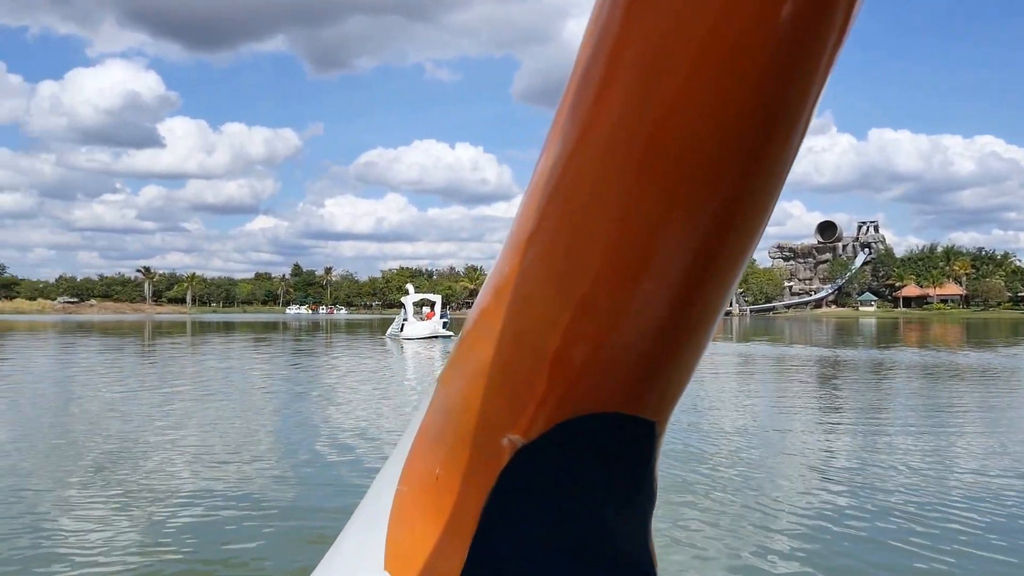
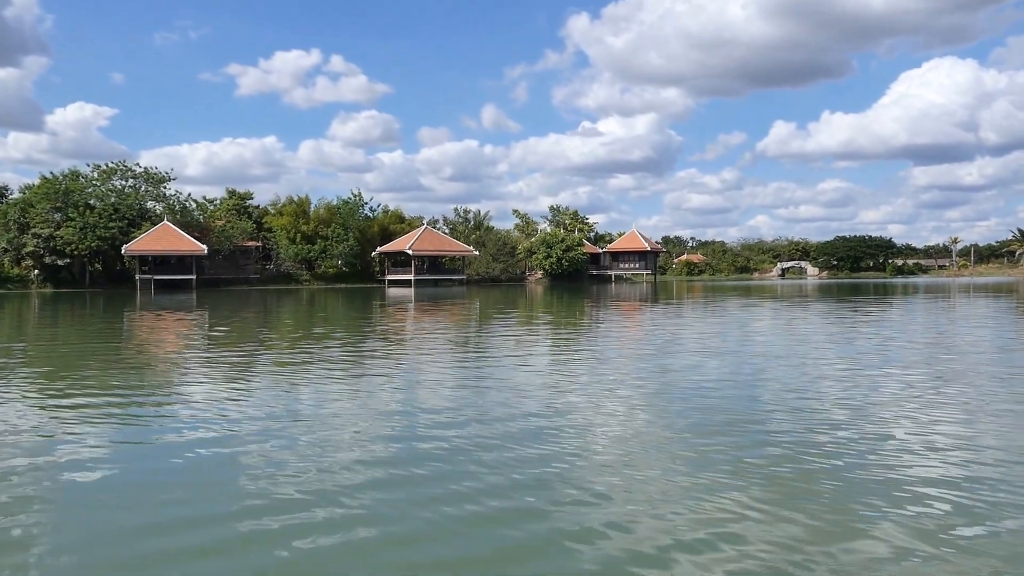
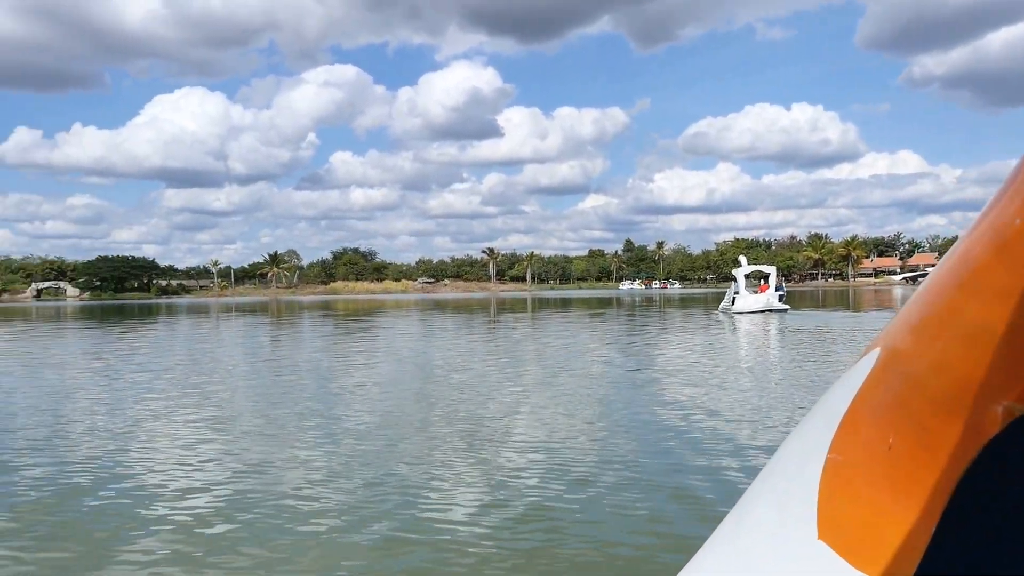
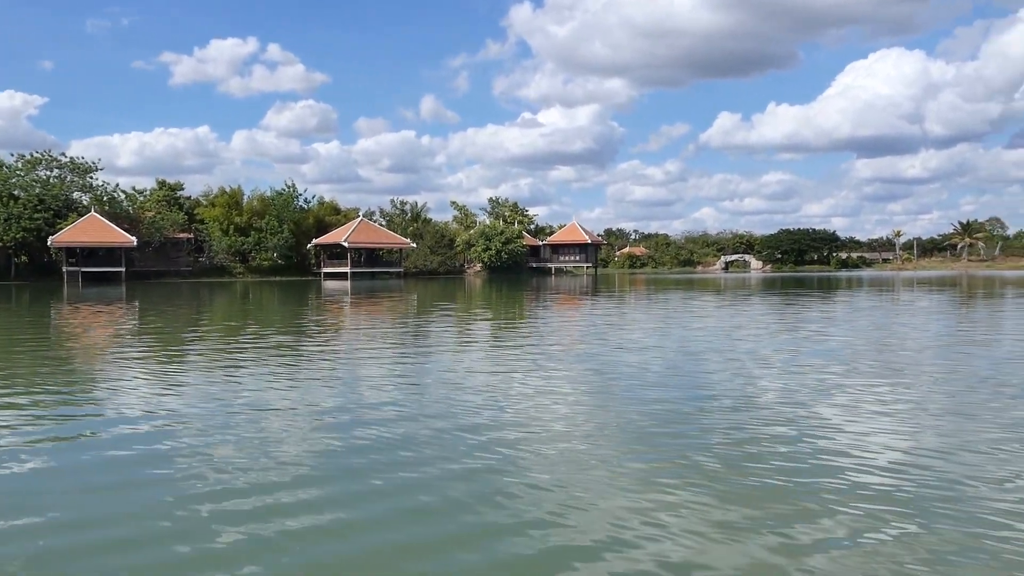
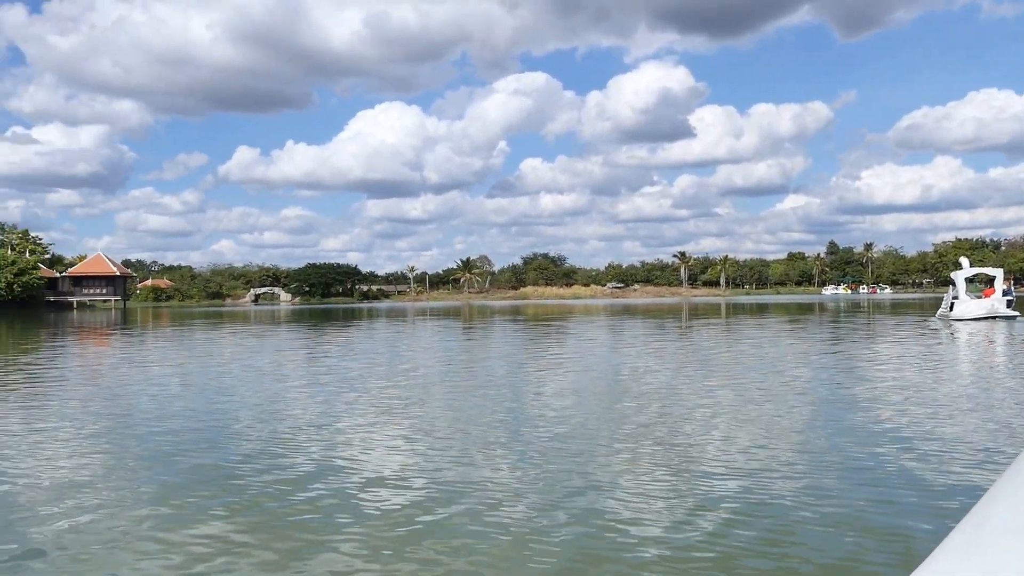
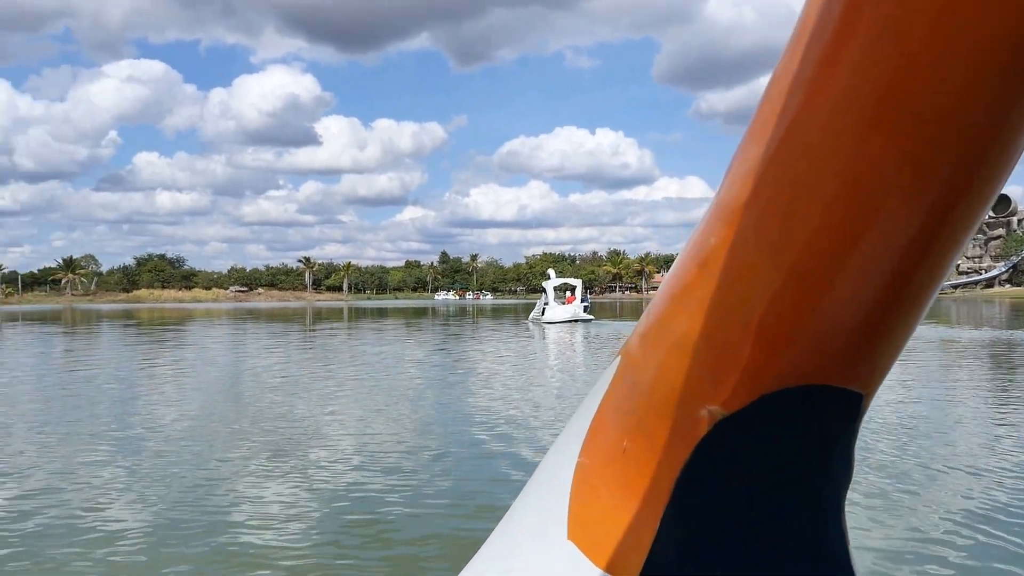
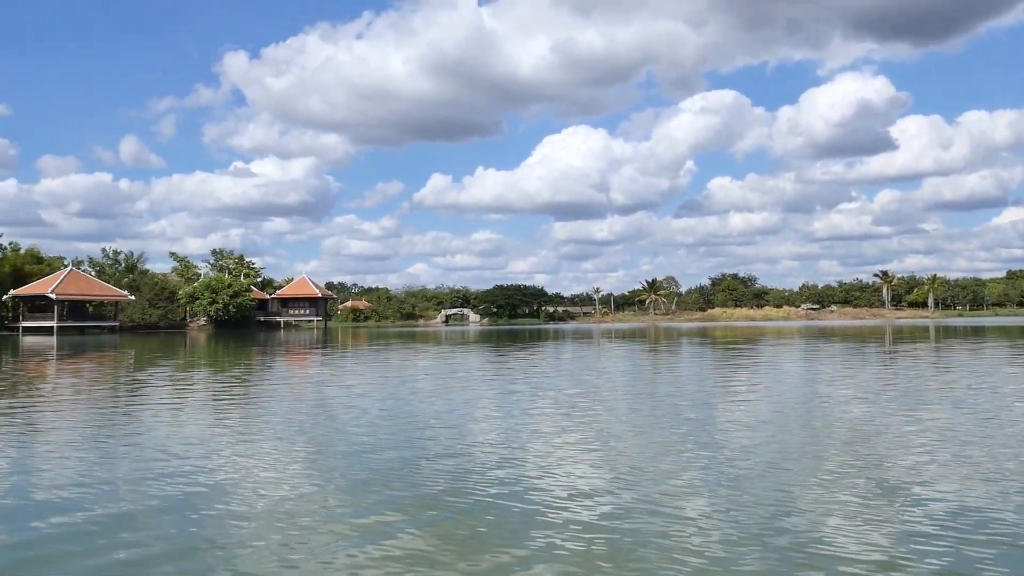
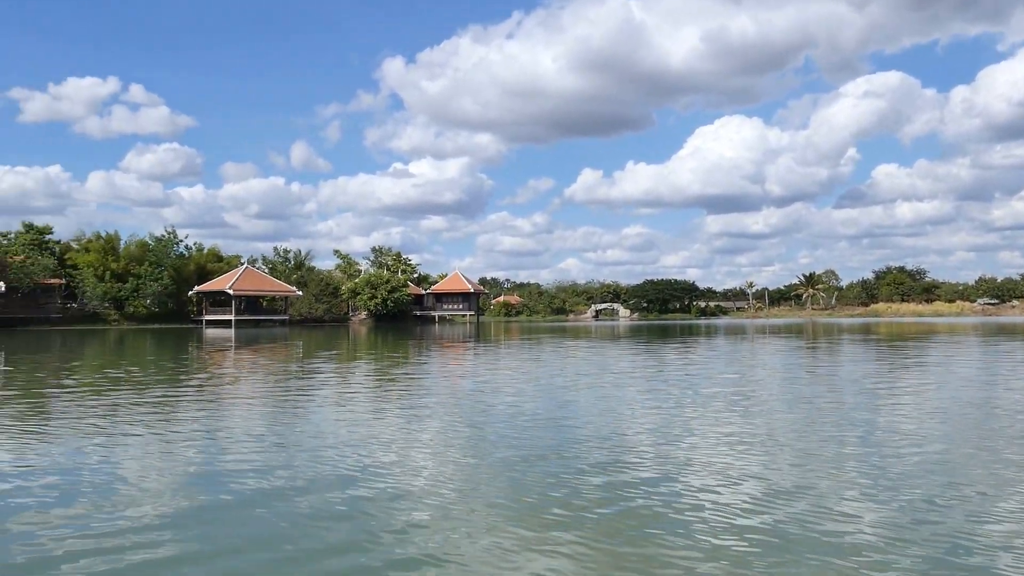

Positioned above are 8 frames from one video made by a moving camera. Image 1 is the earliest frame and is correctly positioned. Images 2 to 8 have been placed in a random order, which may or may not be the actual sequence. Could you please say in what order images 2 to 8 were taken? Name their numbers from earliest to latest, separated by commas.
6, 3, 5, 7, 8, 2, 4
